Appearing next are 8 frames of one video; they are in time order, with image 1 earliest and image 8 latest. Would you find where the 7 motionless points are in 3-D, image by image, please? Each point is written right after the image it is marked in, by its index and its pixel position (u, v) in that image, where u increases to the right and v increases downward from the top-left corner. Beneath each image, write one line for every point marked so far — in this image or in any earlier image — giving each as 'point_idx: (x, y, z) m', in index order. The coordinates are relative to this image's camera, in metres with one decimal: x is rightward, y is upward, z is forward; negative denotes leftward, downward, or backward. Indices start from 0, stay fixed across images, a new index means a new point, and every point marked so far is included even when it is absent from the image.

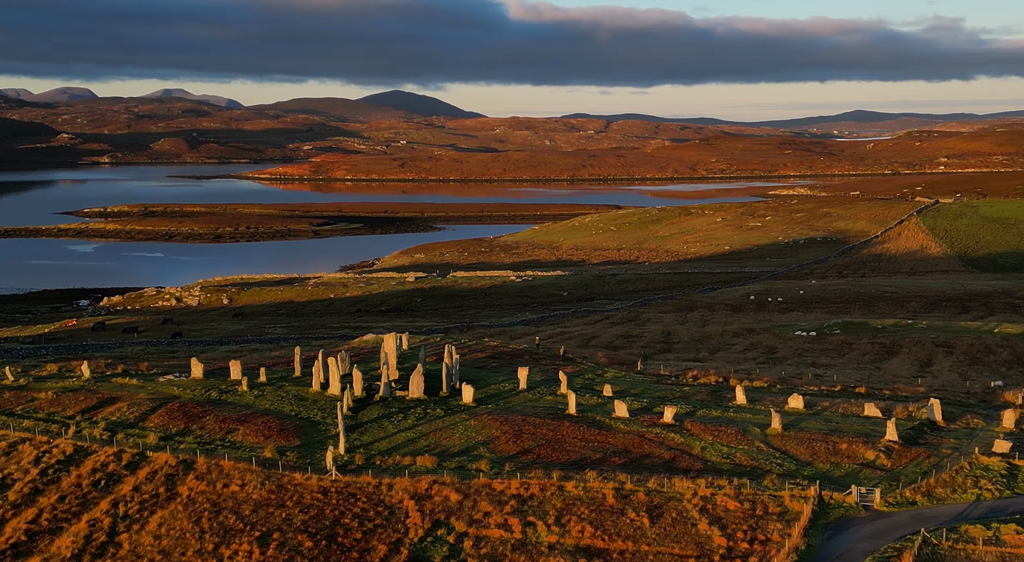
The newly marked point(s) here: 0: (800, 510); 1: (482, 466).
0: (+5.1, -4.1, +15.8) m
1: (-0.6, -3.9, +19.0) m
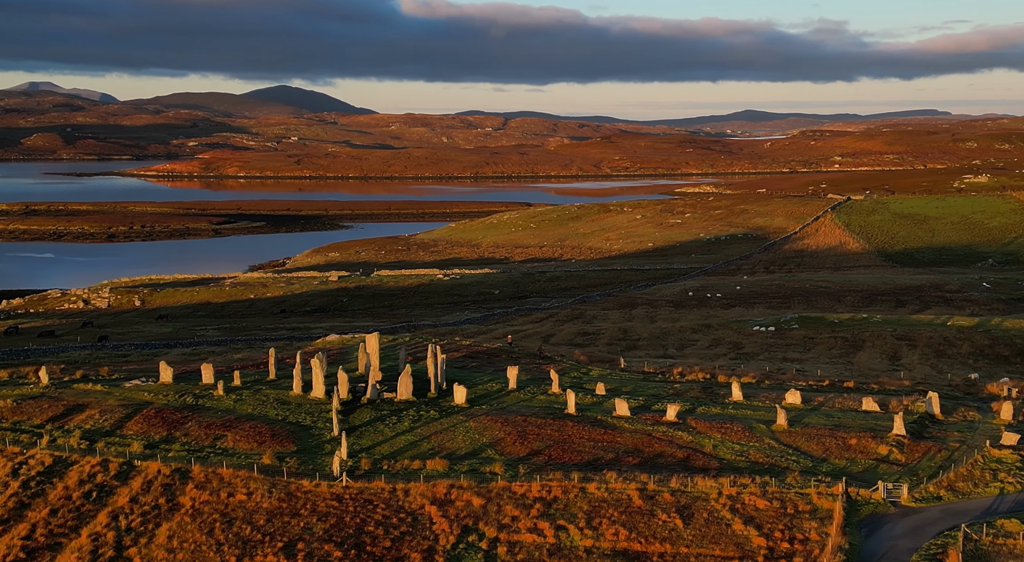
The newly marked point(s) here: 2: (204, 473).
0: (+5.5, -4.0, +15.6) m
1: (-0.3, -3.9, +18.4) m
2: (-6.4, -4.1, +18.7) m
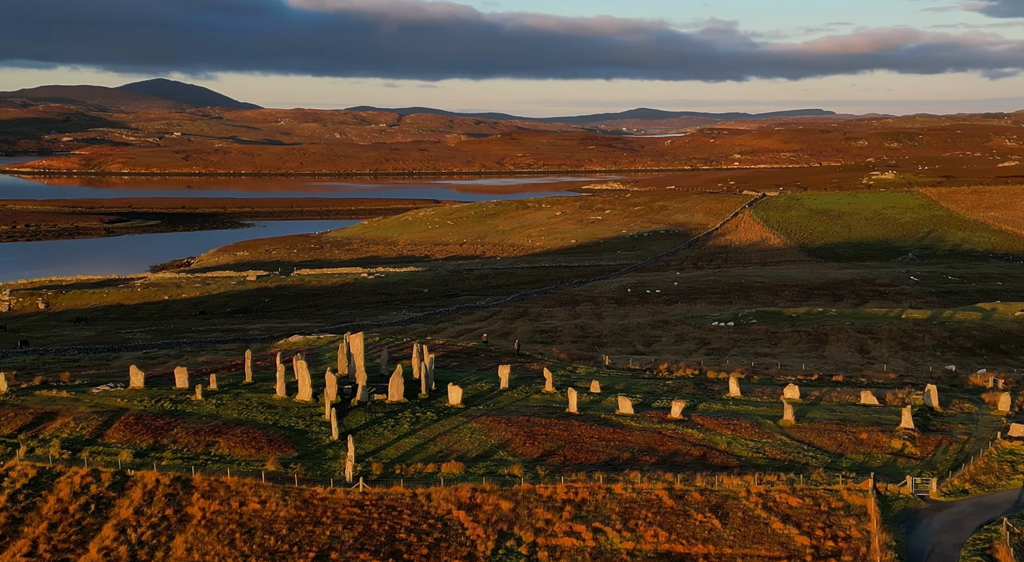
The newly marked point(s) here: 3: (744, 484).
0: (+6.0, -3.9, +15.4) m
1: (+0.1, -3.8, +17.9) m
2: (-6.0, -4.1, +17.9) m
3: (+4.3, -3.8, +16.6) m
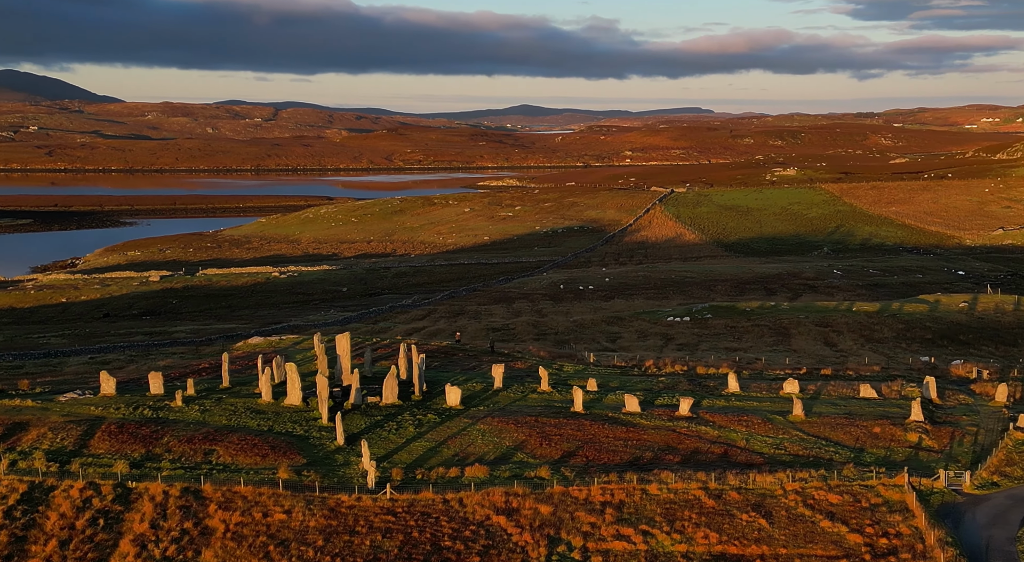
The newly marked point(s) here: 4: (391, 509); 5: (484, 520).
0: (+6.7, -3.8, +15.4) m
1: (+0.6, -3.8, +17.5) m
2: (-5.5, -4.1, +17.1) m
3: (+4.9, -3.7, +16.4) m
4: (-2.1, -4.0, +15.8) m
5: (-0.5, -4.1, +15.3) m
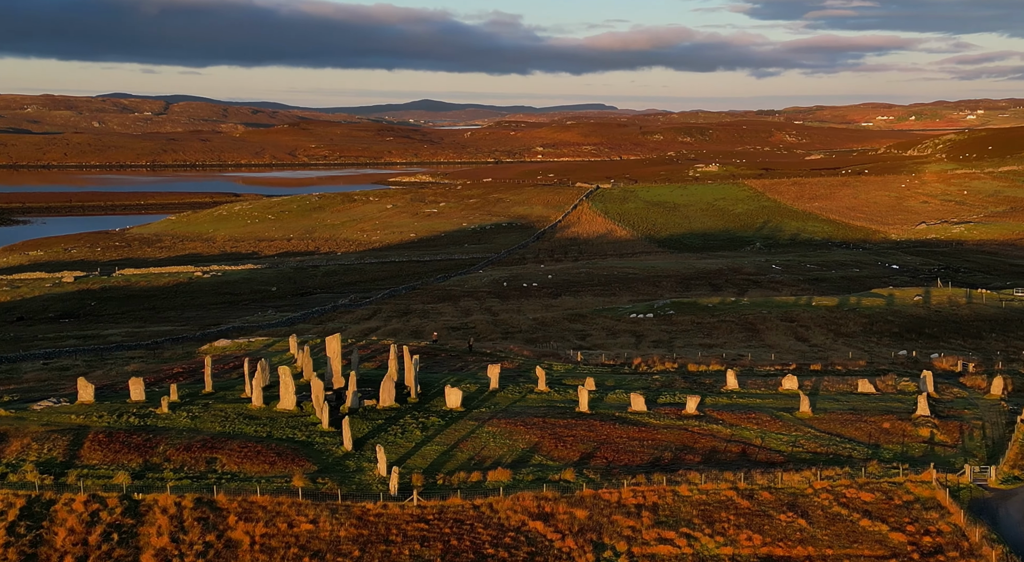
0: (+7.3, -3.7, +15.5) m
1: (+1.1, -3.8, +17.3) m
2: (-5.0, -4.2, +16.6) m
3: (+5.4, -3.7, +16.4) m
4: (-1.6, -4.1, +15.5) m
5: (+0.1, -4.1, +15.0) m
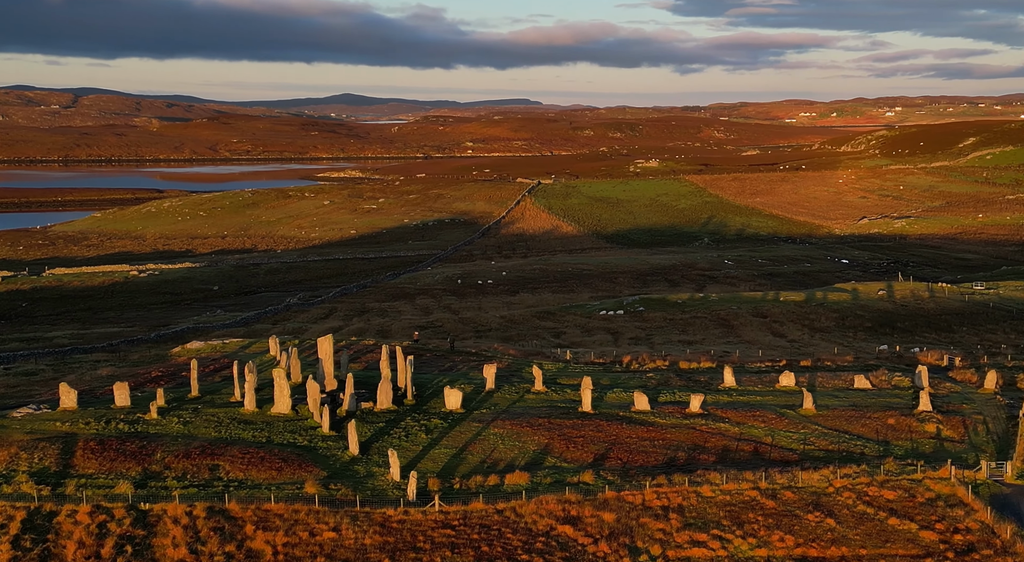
0: (+7.7, -3.7, +15.6) m
1: (+1.4, -3.8, +17.2) m
2: (-4.6, -4.2, +16.2) m
3: (+5.8, -3.6, +16.5) m
4: (-1.1, -4.1, +15.2) m
5: (+0.6, -4.1, +14.8) m
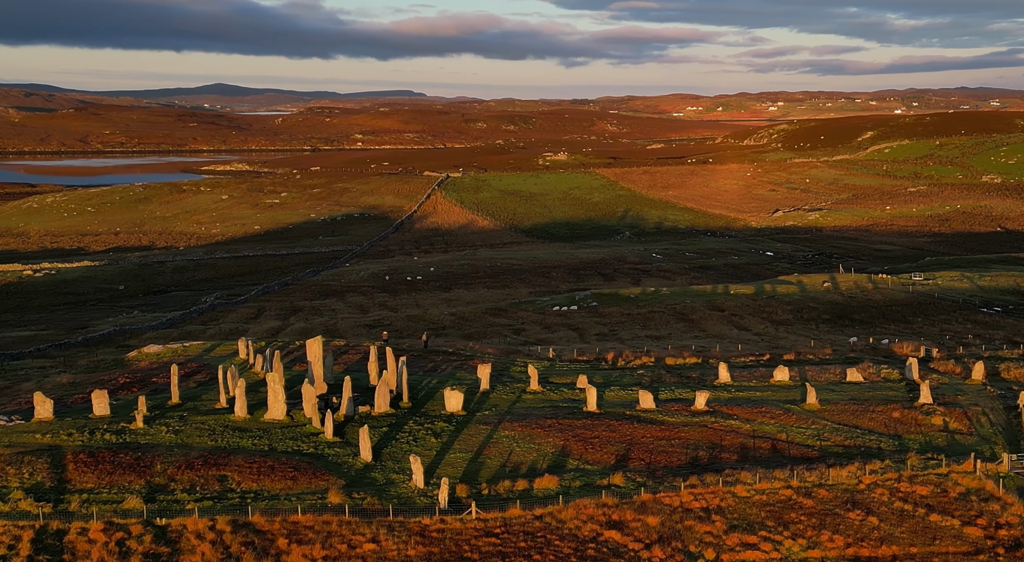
0: (+8.4, -3.7, +16.0) m
1: (+2.0, -3.8, +17.1) m
2: (-3.9, -4.3, +15.7) m
3: (+6.4, -3.6, +16.7) m
4: (-0.4, -4.2, +15.0) m
5: (+1.3, -4.2, +14.7) m
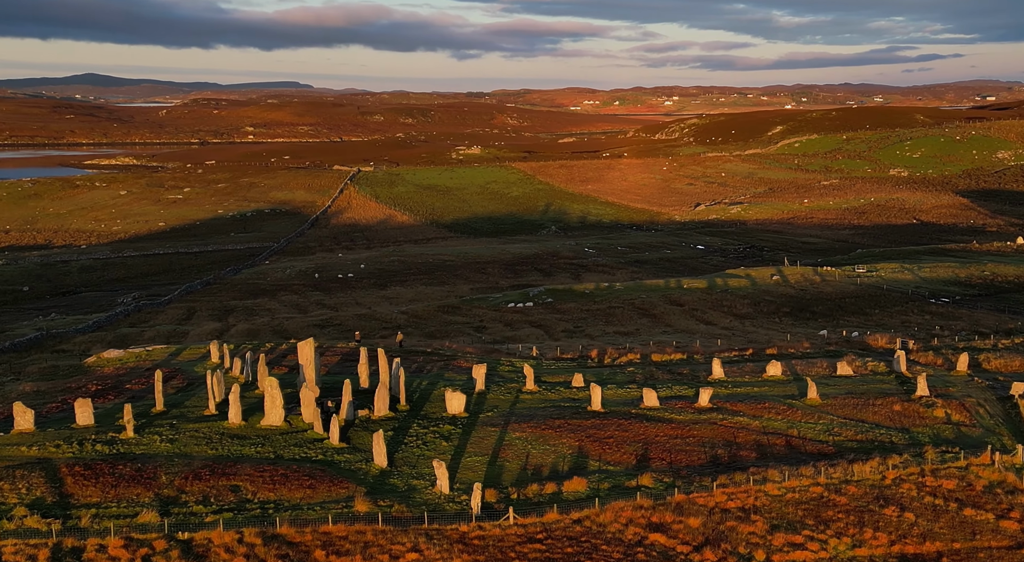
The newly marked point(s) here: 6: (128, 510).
0: (+9.0, -3.6, +16.5) m
1: (+2.6, -3.9, +17.2) m
2: (-3.2, -4.5, +15.5) m
3: (+7.0, -3.6, +17.1) m
4: (+0.3, -4.3, +15.0) m
5: (+2.1, -4.2, +14.8) m
6: (-8.0, -4.7, +18.6) m
